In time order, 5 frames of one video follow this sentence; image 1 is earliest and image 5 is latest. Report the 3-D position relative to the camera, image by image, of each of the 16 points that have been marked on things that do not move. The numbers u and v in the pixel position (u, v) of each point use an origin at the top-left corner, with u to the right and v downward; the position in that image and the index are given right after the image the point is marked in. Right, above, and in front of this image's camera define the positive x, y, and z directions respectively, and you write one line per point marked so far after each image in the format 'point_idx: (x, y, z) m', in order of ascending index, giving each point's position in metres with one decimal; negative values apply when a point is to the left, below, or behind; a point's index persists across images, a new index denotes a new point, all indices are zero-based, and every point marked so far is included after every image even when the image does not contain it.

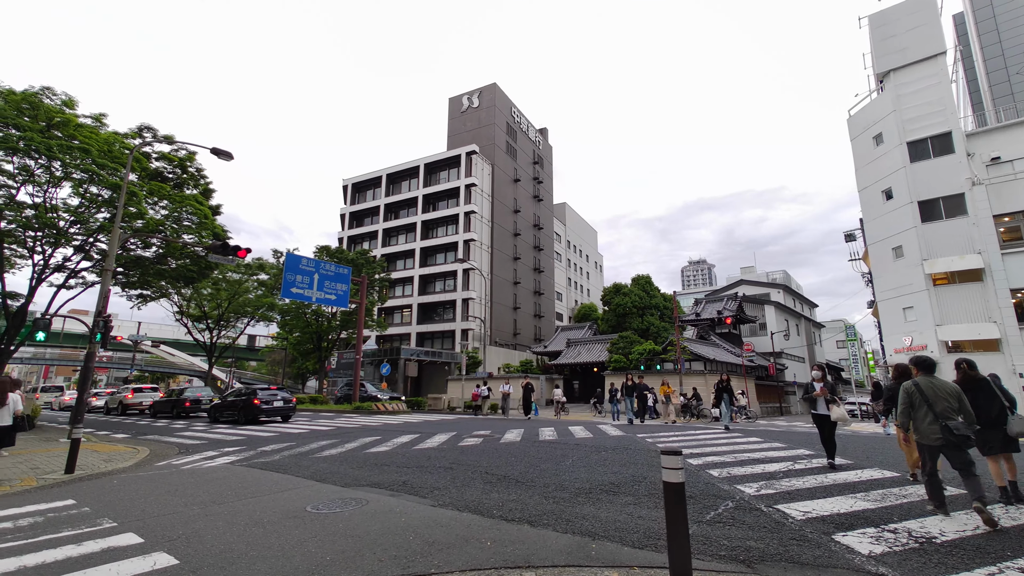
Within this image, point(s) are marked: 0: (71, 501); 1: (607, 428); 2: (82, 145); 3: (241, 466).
0: (-6.0, -2.9, +6.3) m
1: (+2.8, -4.1, +13.2) m
2: (-18.4, +6.2, +19.5) m
3: (-5.1, -3.4, +8.7) m
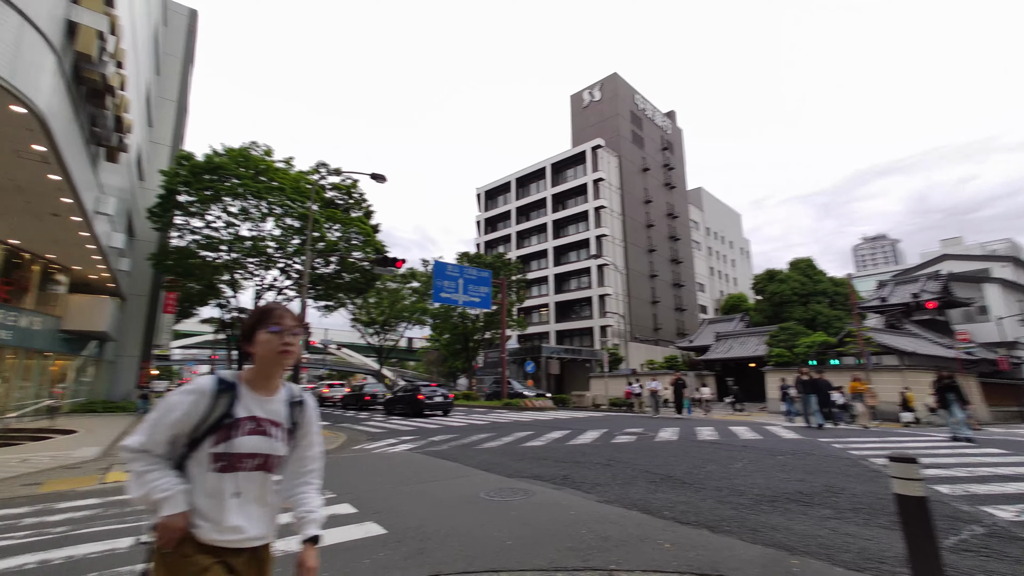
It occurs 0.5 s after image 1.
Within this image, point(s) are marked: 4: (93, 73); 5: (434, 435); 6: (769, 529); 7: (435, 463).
0: (-3.6, -3.1, +7.7) m
1: (+6.9, -3.7, +11.8) m
2: (-12.2, +5.4, +23.9) m
3: (-2.0, -3.5, +9.7) m
4: (-10.4, +5.5, +11.6) m
5: (-2.2, -4.1, +12.8) m
6: (+2.2, -2.1, +4.0) m
7: (-1.4, -3.2, +8.3) m
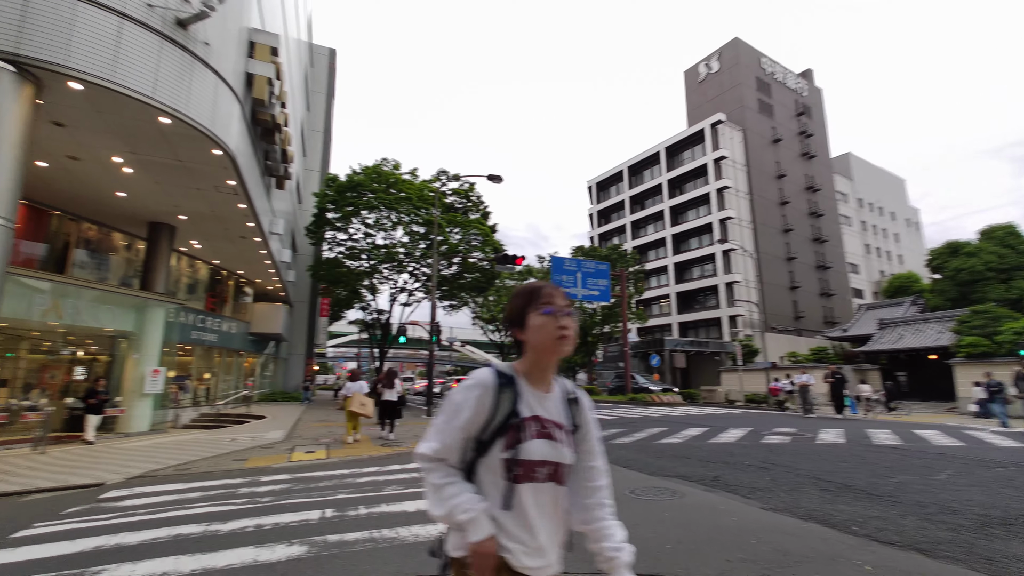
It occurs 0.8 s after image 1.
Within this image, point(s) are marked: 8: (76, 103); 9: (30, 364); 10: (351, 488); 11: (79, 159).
0: (-1.2, -3.1, +8.2) m
1: (+10.0, -3.1, +9.6) m
2: (-5.9, +5.3, +26.0) m
3: (+0.8, -3.4, +9.8) m
4: (-7.3, +5.2, +13.6) m
5: (+1.4, -4.0, +12.8) m
6: (+3.5, -1.9, +3.2) m
7: (+1.1, -3.0, +8.3) m
8: (-8.7, +3.8, +9.3) m
9: (-14.2, -2.3, +13.5) m
10: (-2.2, -2.8, +6.2) m
11: (-10.9, +3.3, +11.6) m
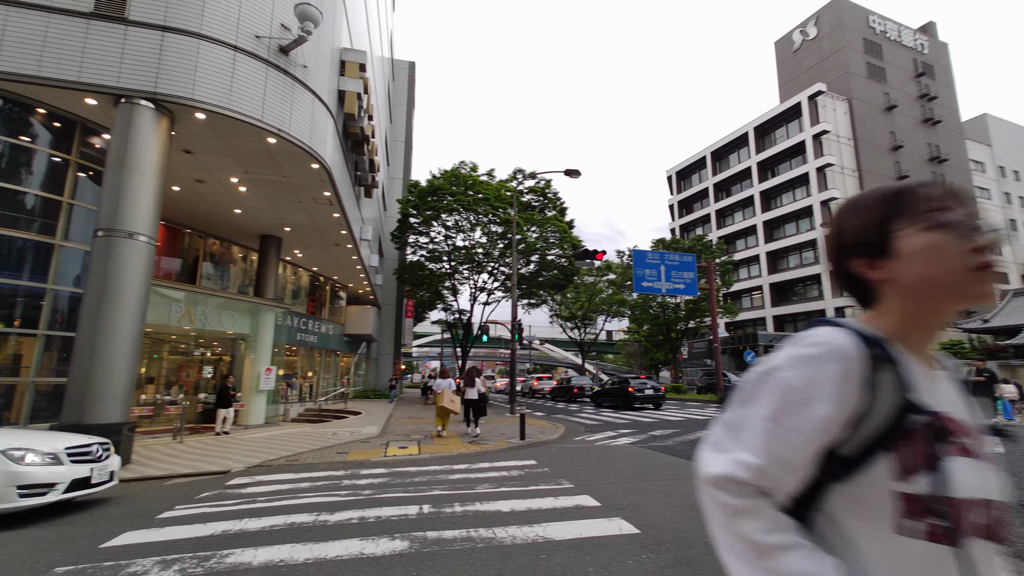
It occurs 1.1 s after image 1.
0: (+0.4, -3.1, +8.1) m
1: (+11.6, -2.7, +7.6) m
2: (-1.6, +5.3, +26.4) m
3: (+2.7, -3.3, +9.3) m
4: (-5.0, +5.1, +14.5) m
5: (+3.8, -3.8, +12.2) m
6: (+4.1, -1.7, +2.3) m
7: (+2.7, -2.9, +7.8) m
8: (-7.1, +3.6, +10.4) m
9: (-11.6, -2.6, +15.5) m
10: (-0.9, -2.7, +6.3) m
11: (-8.8, +3.1, +13.1) m
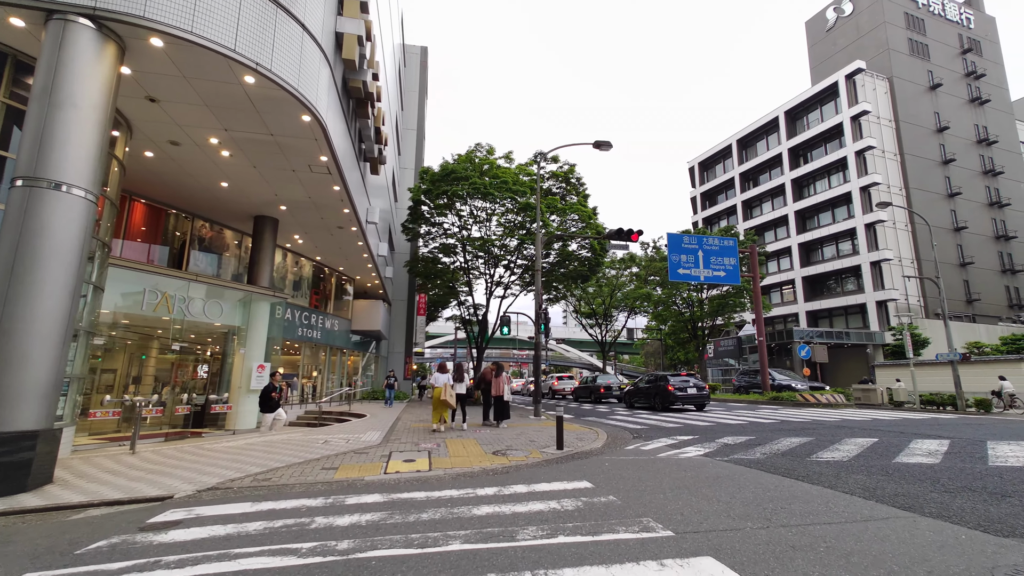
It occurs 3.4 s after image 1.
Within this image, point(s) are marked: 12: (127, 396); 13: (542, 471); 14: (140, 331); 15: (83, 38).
0: (+1.0, -2.5, +5.8) m
1: (+12.2, -2.0, +5.1) m
2: (-0.6, +5.8, +24.3) m
3: (+3.3, -2.7, +7.0) m
4: (-4.3, +5.6, +12.4) m
5: (+4.5, -3.2, +9.9) m
6: (+4.5, -1.1, 0.0) m
7: (+3.2, -2.3, +5.5) m
8: (-6.5, +4.1, +8.4) m
9: (-10.8, -2.2, +13.6) m
10: (-0.4, -2.2, +4.1) m
11: (-8.1, +3.5, +11.1) m
12: (-10.9, -3.1, +13.0) m
13: (+0.5, -2.8, +7.1) m
14: (-10.9, -1.2, +13.0) m
15: (-6.9, +4.0, +7.3) m
